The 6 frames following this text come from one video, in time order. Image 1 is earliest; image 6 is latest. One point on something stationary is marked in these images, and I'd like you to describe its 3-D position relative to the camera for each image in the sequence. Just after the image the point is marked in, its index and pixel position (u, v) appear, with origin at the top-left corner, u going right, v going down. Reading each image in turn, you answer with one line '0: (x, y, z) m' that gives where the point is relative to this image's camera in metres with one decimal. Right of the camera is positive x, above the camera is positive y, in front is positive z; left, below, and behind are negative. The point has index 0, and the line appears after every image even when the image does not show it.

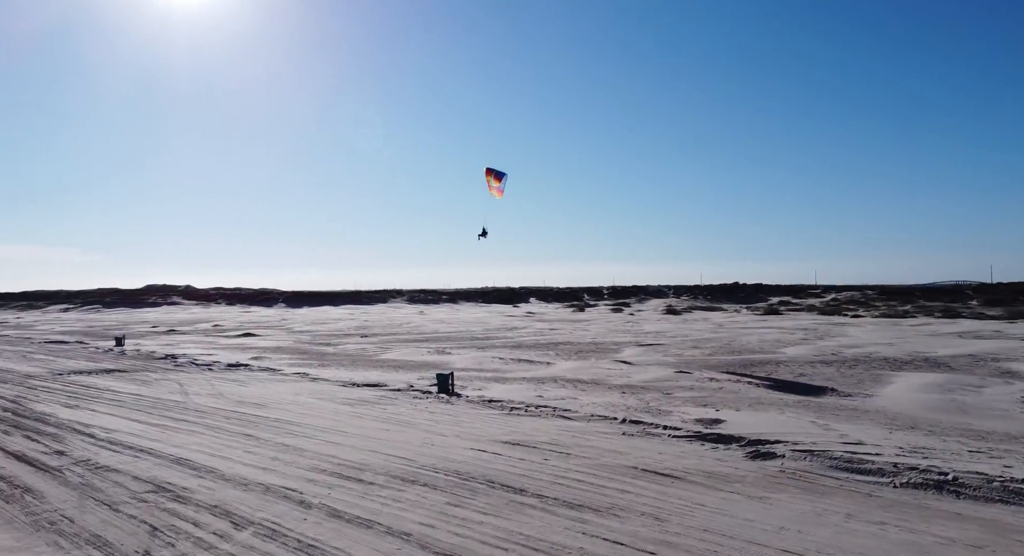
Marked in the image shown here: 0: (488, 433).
0: (-0.1, -0.8, +3.2) m
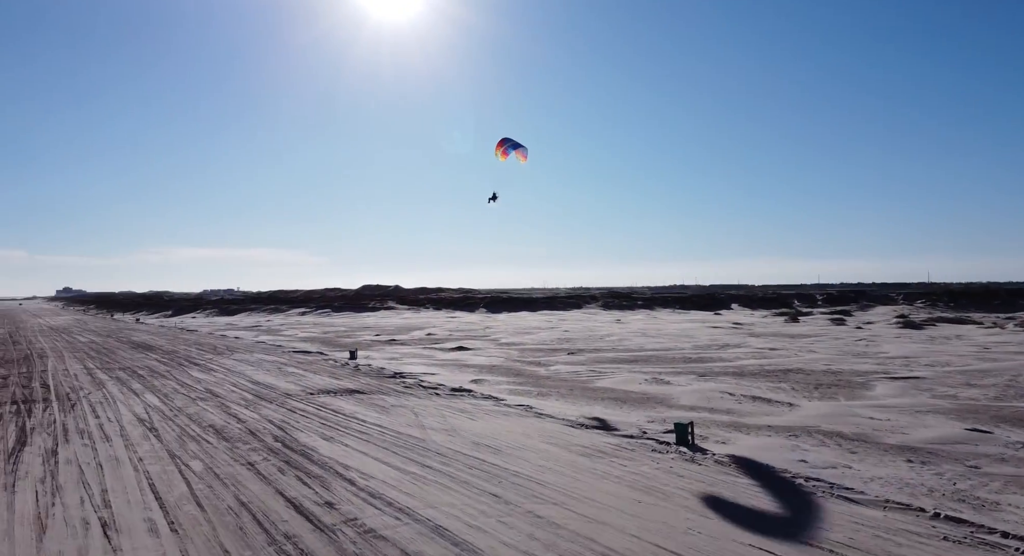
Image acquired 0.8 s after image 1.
0: (+1.1, -1.1, +2.7) m
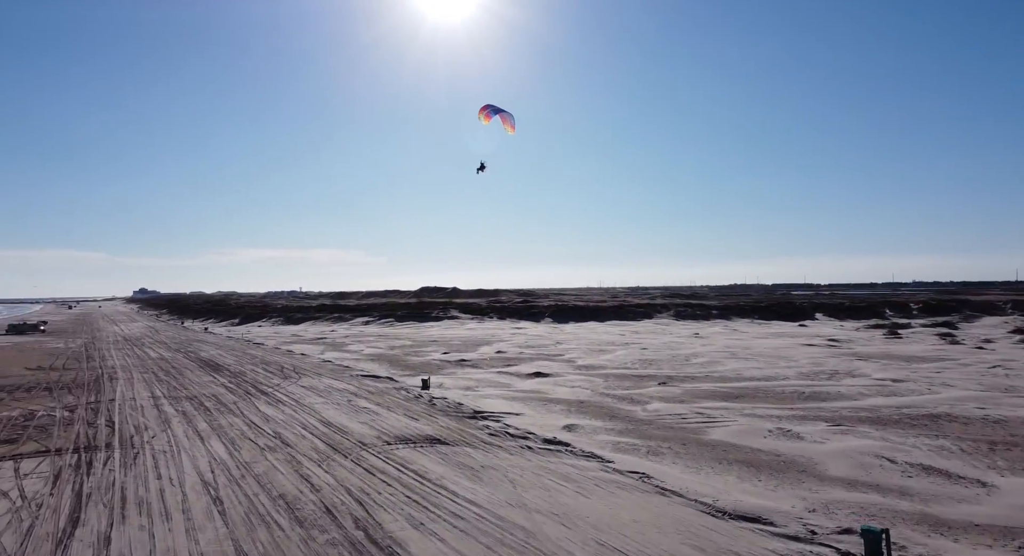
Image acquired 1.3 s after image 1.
0: (+1.7, -1.4, +1.8) m
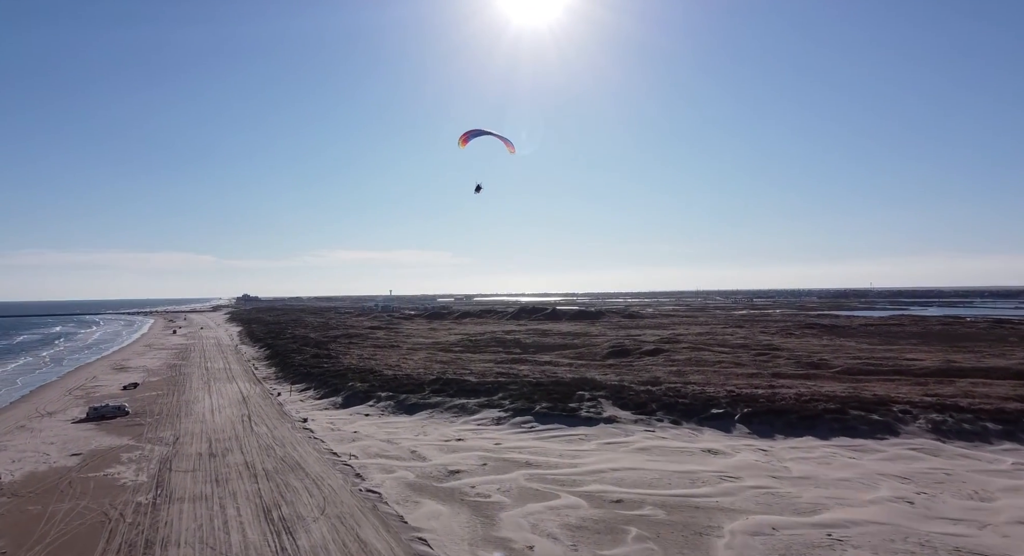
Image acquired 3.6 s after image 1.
0: (+3.7, -3.7, -3.6) m
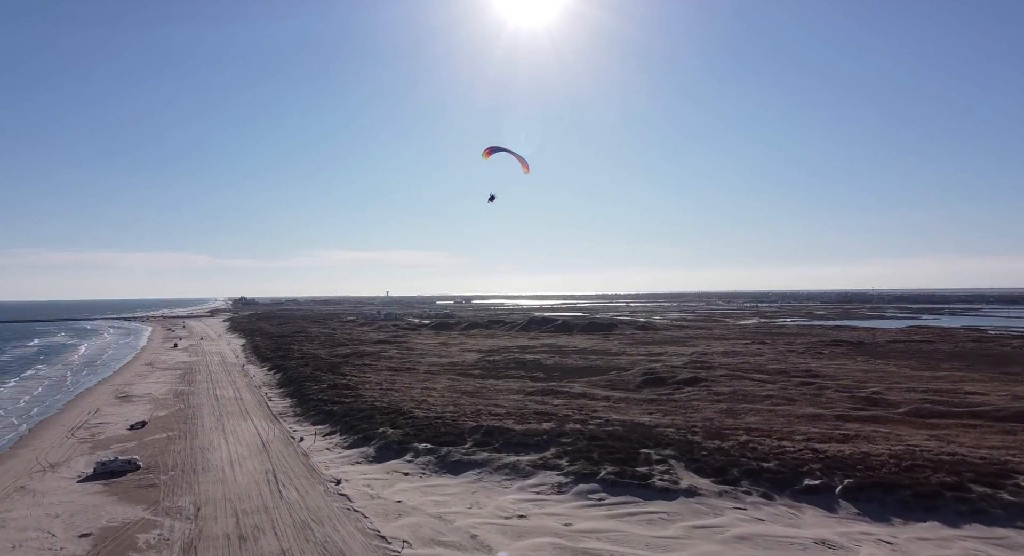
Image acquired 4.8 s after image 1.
0: (+5.4, -4.9, -5.5) m
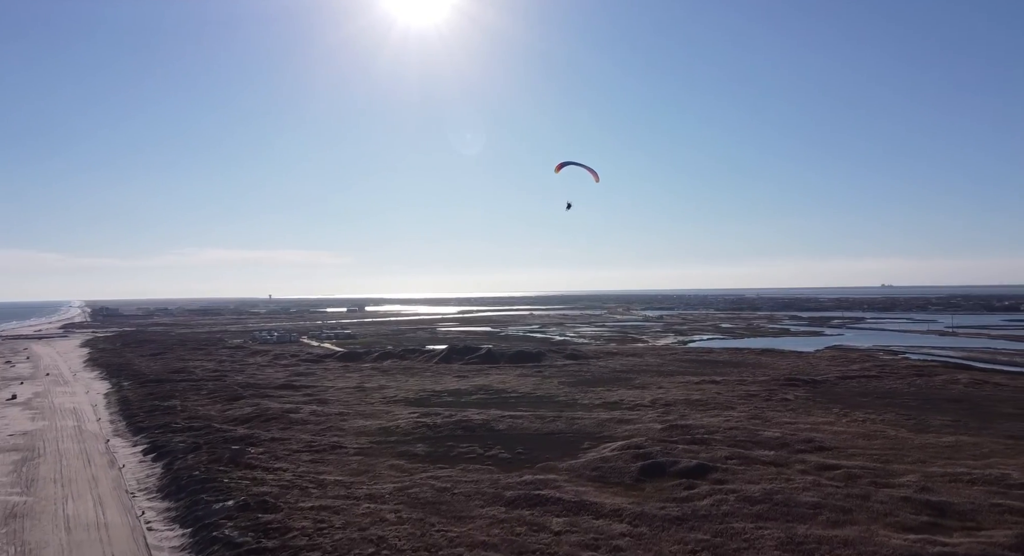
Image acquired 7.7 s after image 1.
0: (+10.7, -7.9, -11.3) m
